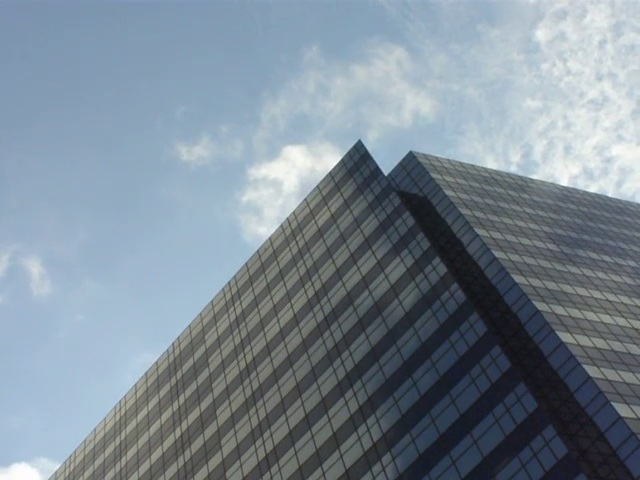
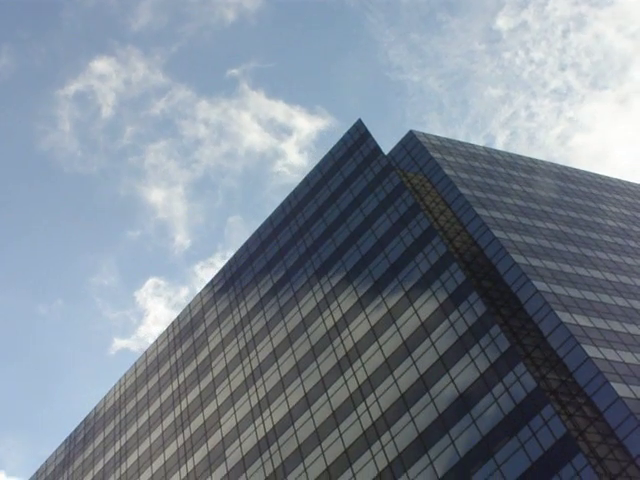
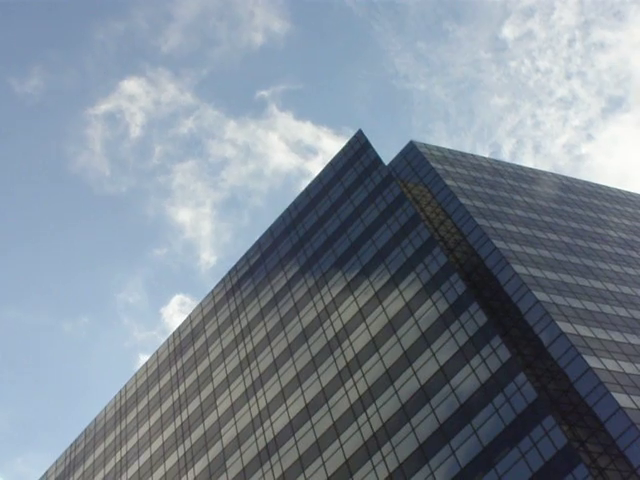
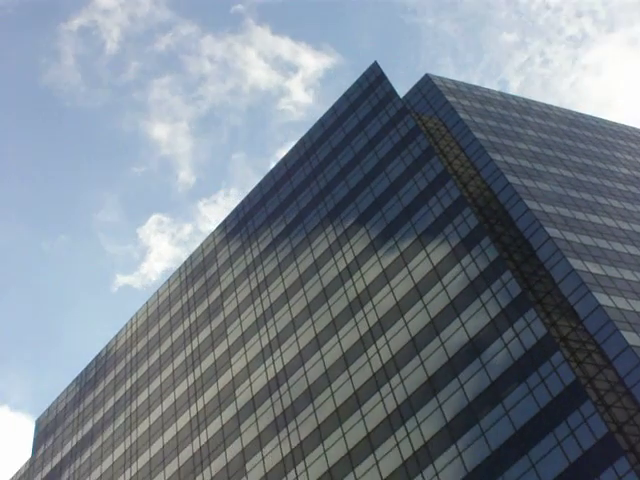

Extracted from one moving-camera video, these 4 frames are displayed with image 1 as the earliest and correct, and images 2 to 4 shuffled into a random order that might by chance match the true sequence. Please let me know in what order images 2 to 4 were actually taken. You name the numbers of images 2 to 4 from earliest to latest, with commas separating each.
3, 2, 4
